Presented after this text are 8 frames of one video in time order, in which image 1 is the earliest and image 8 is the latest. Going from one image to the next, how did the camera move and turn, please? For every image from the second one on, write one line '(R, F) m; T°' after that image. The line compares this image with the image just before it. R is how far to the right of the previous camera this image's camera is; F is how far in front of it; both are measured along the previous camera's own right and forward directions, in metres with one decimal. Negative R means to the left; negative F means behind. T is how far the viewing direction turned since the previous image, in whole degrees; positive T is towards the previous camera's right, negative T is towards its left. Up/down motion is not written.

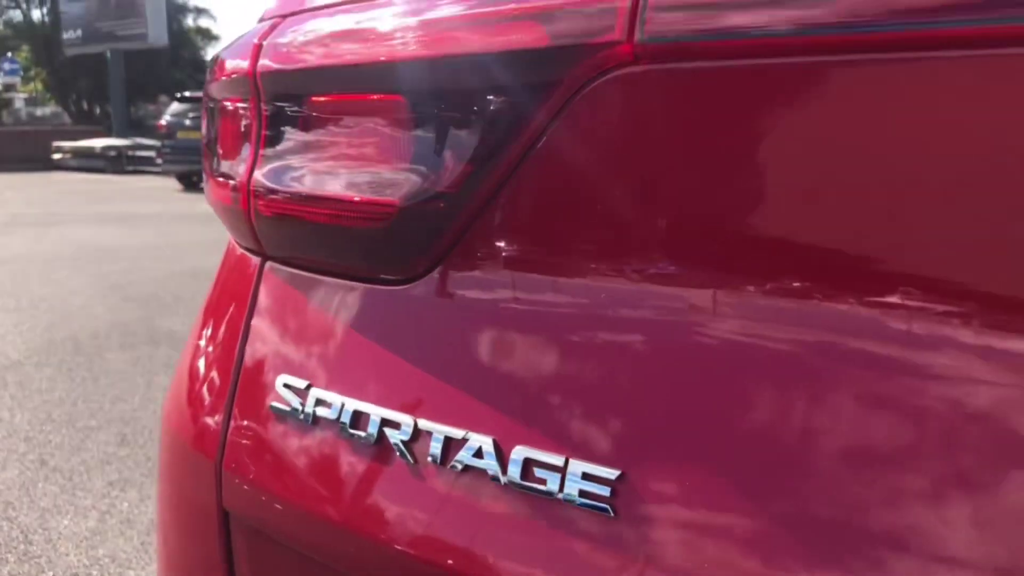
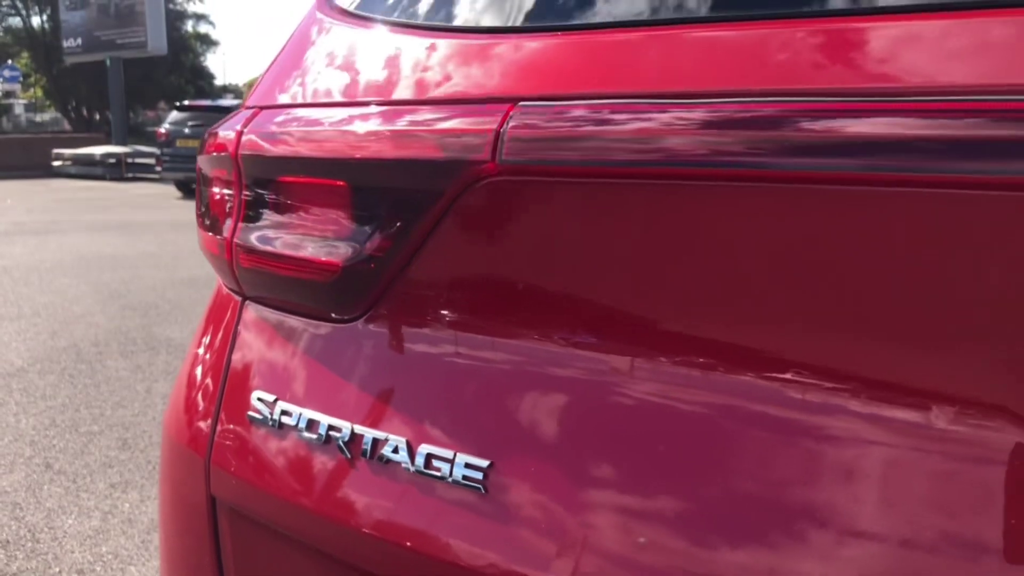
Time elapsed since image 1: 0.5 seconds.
(+0.1, -0.2) m; 0°
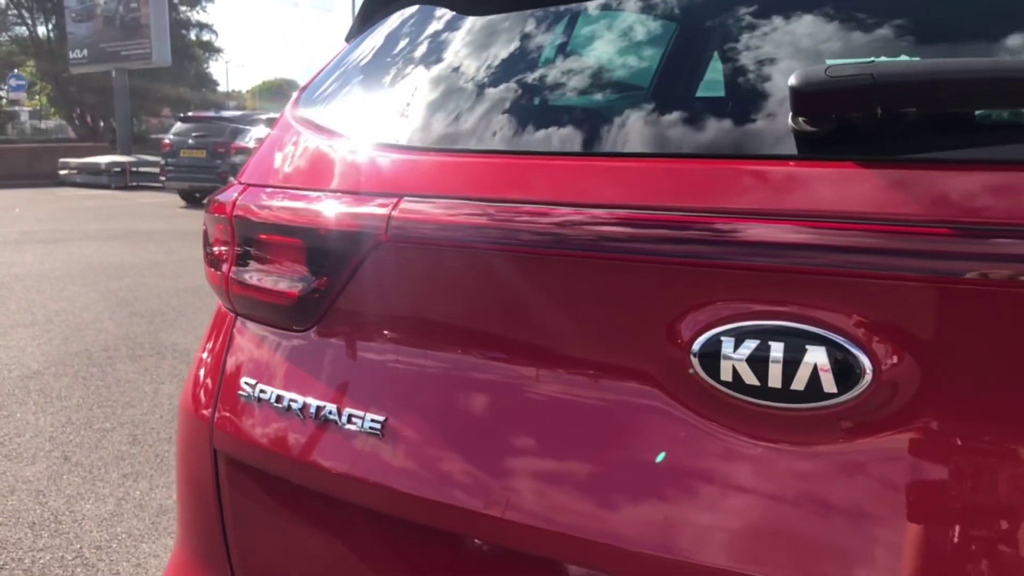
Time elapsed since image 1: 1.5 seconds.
(+0.1, -0.4) m; 0°
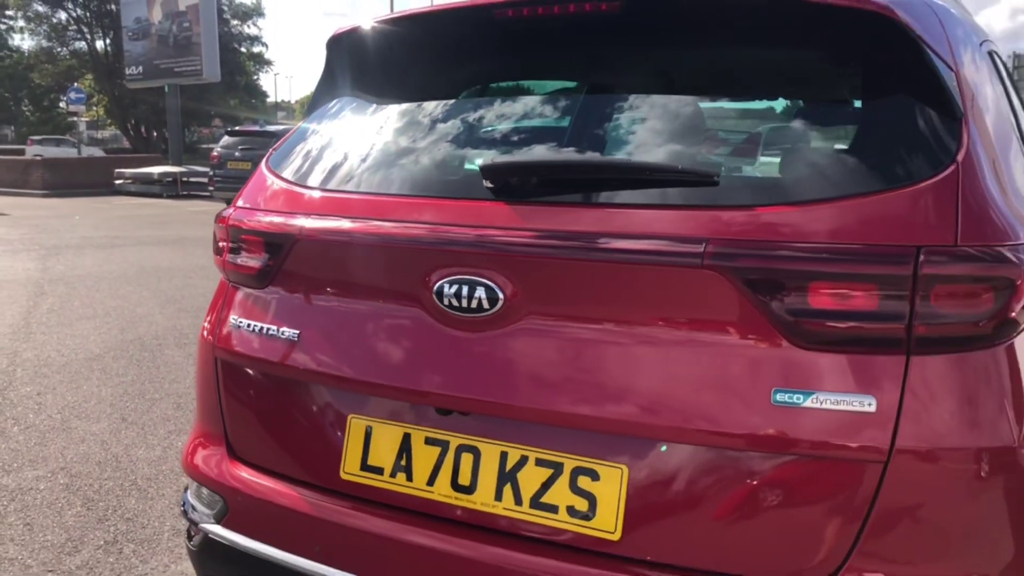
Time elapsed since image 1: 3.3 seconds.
(+0.4, -0.9) m; -3°
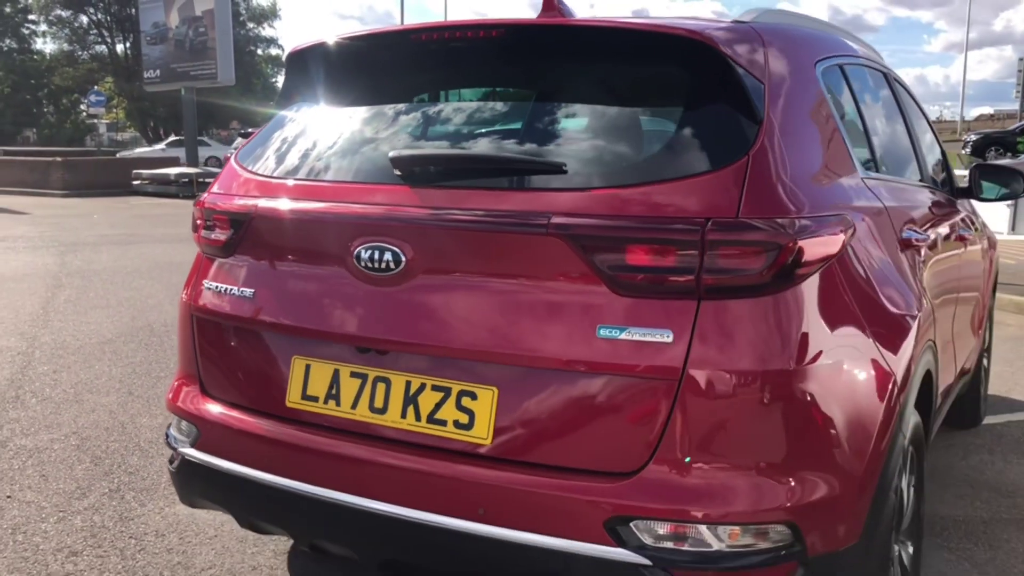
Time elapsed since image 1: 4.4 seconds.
(+0.3, -0.5) m; -1°
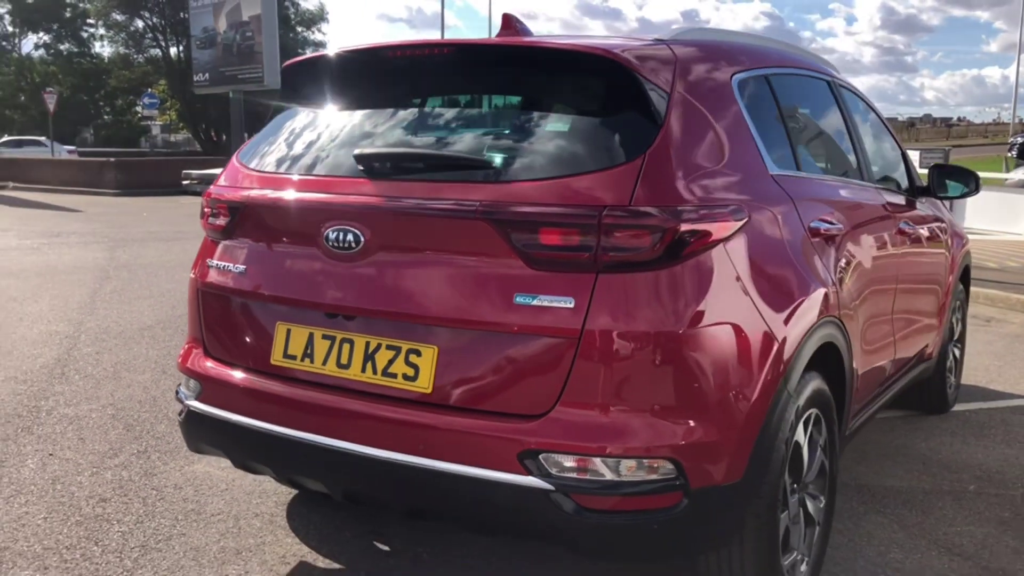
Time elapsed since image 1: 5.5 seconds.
(+0.3, -0.4) m; -3°
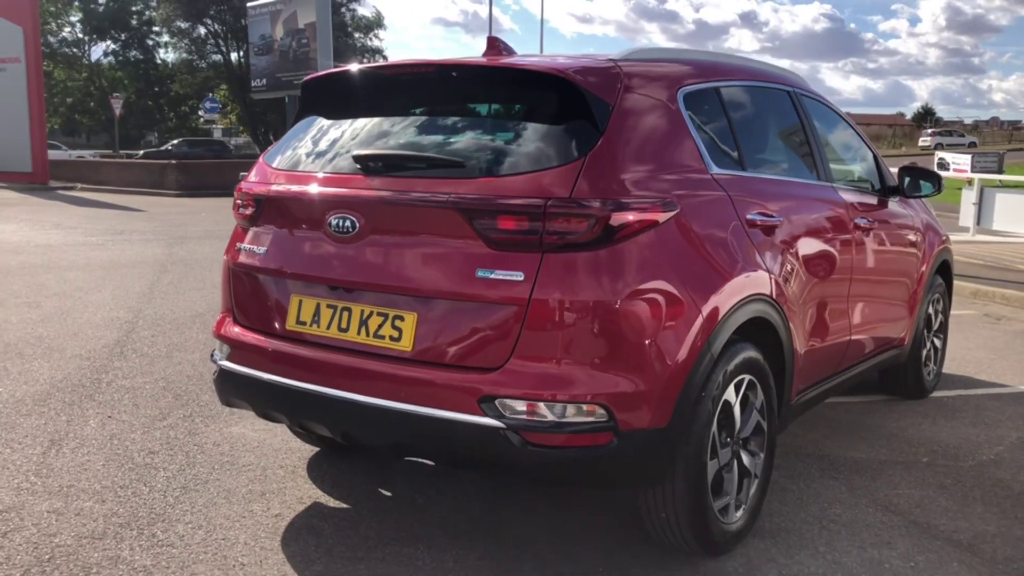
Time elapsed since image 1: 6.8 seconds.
(+0.3, -0.5) m; -3°
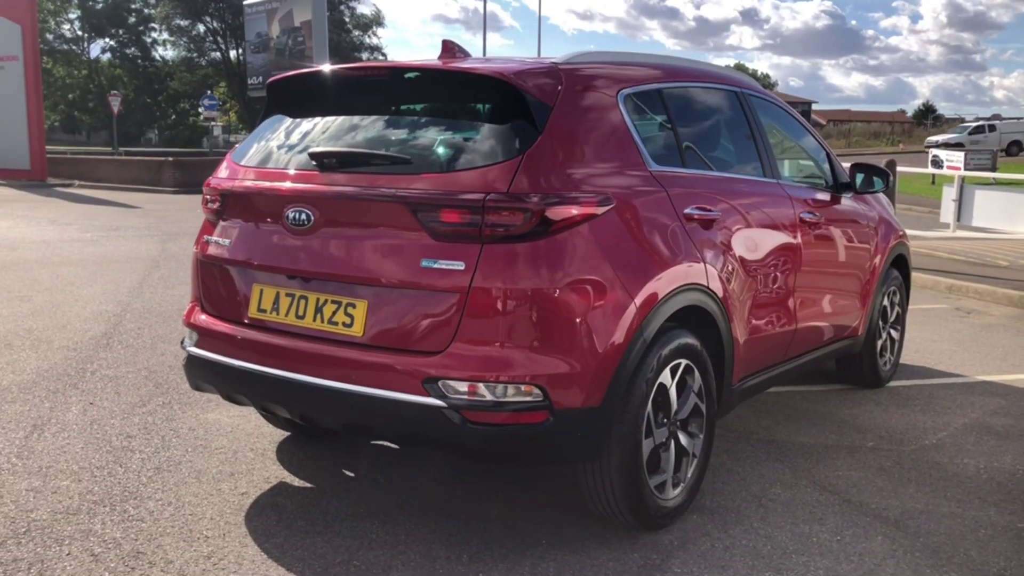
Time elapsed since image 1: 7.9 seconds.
(+0.2, -0.2) m; 0°
